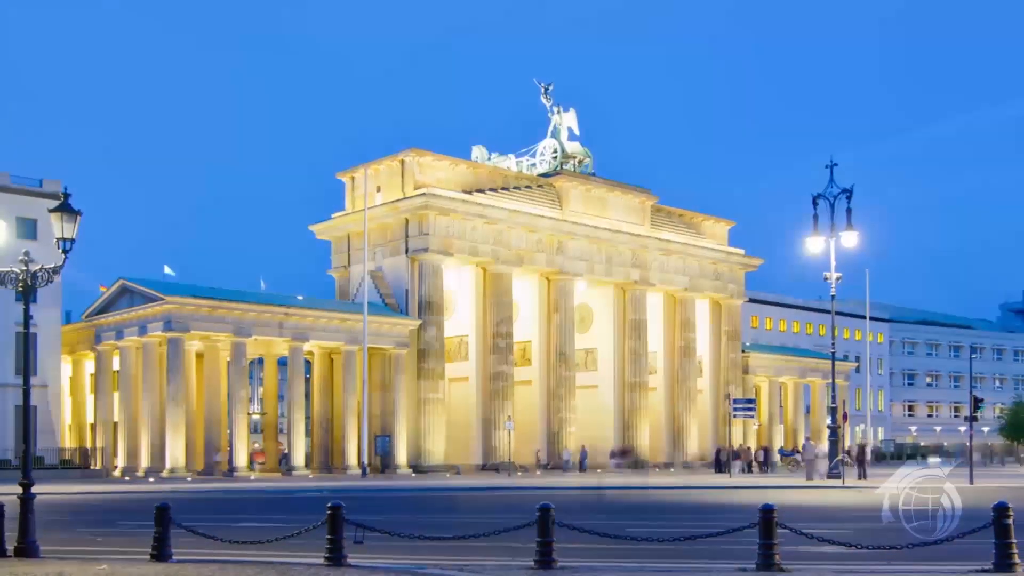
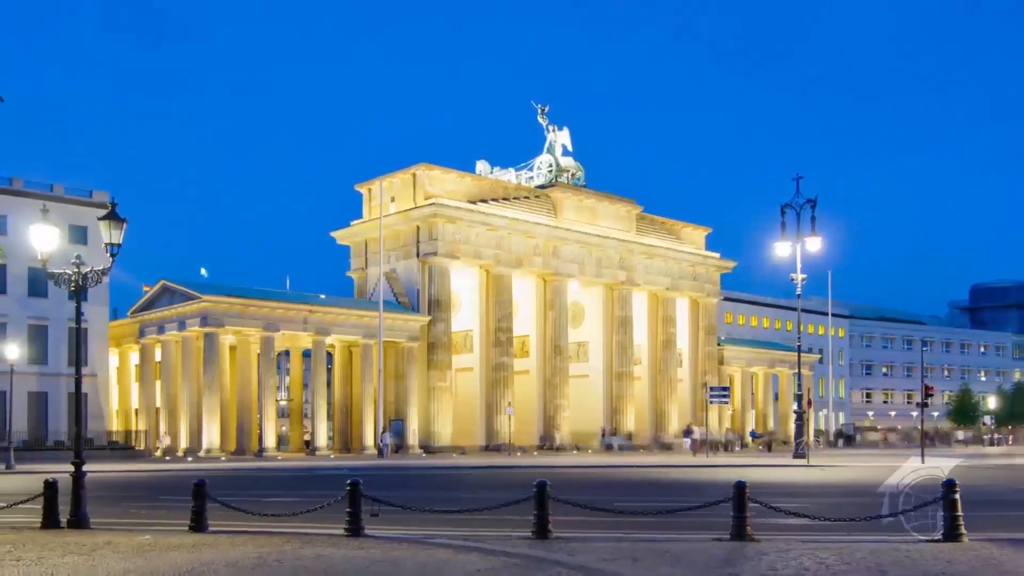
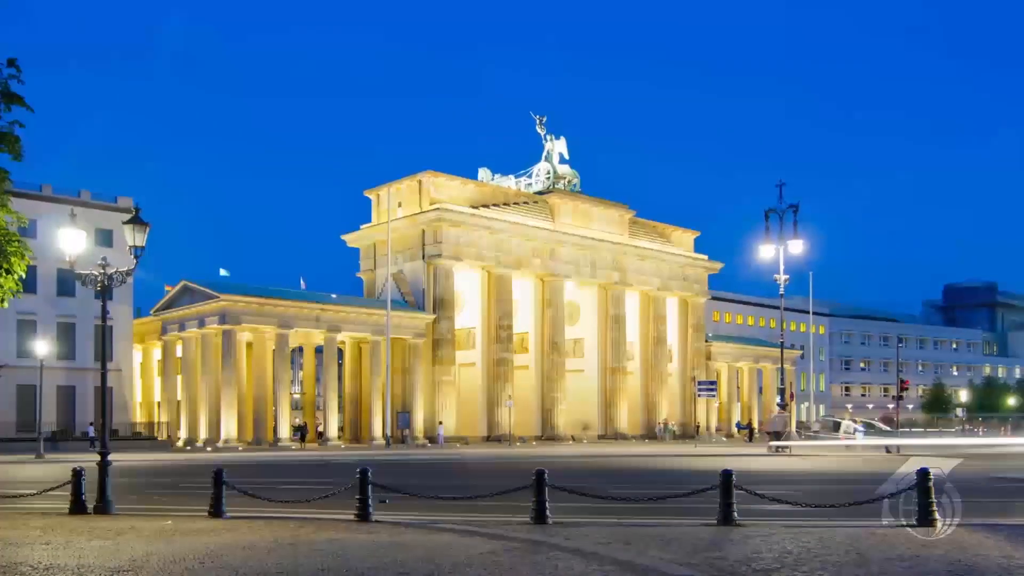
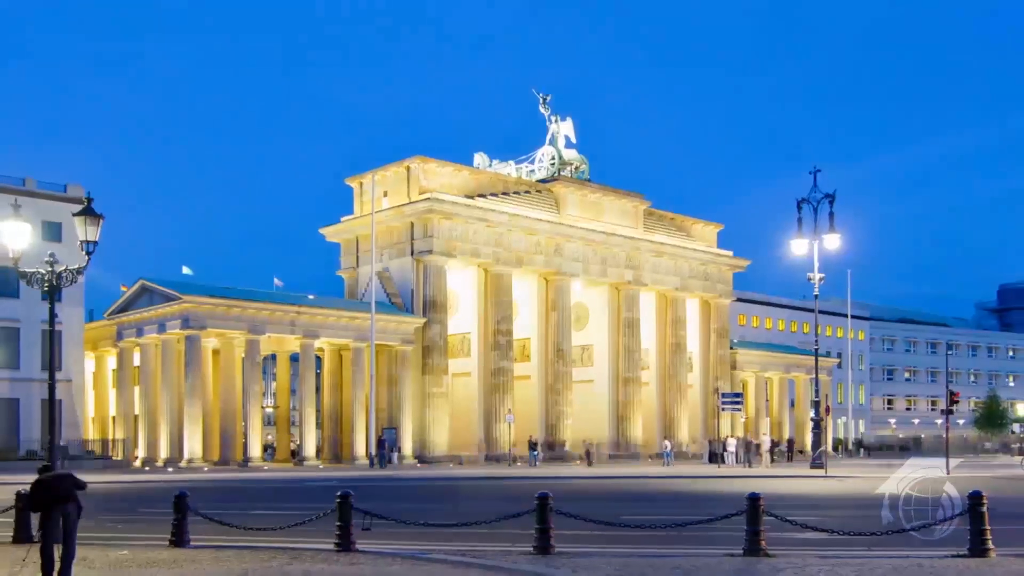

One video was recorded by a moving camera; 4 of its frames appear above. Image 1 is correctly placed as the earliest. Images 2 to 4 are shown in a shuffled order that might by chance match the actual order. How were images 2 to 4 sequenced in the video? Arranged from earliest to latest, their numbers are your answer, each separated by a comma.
4, 2, 3
